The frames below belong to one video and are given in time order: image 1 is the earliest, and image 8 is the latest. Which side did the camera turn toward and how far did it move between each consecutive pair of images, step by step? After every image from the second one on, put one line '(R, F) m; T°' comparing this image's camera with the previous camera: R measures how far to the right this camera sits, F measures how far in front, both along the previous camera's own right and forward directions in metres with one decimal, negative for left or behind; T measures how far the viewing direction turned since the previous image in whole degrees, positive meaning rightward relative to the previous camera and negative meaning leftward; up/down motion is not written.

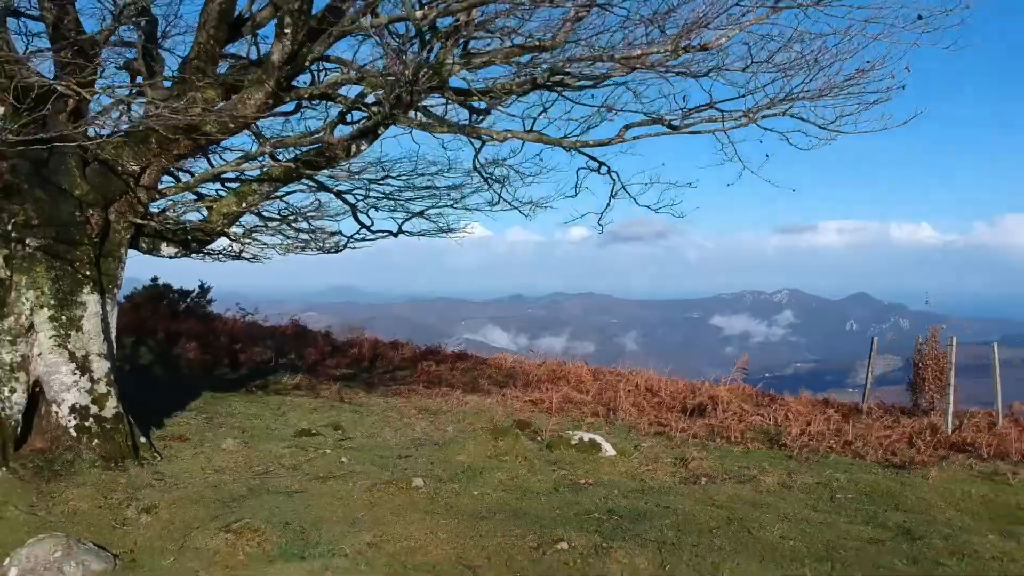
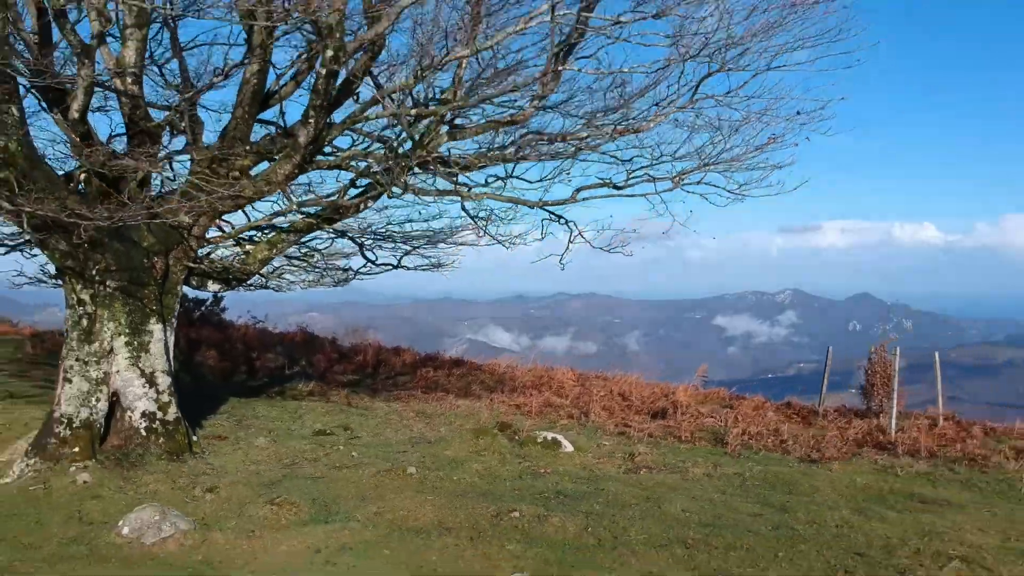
(+0.2, -0.9) m; 0°
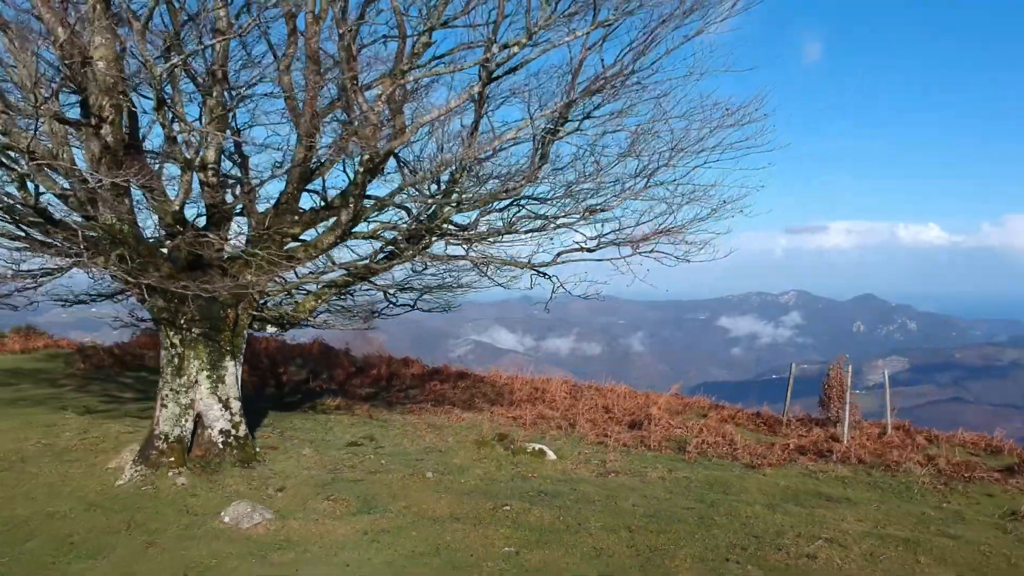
(+0.1, -1.2) m; 0°
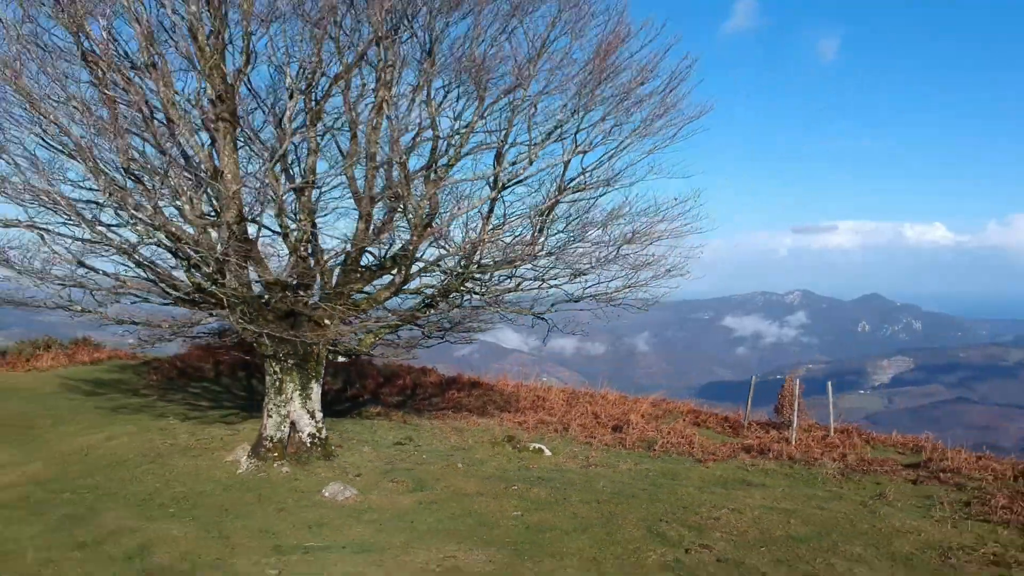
(0.0, -2.0) m; 0°
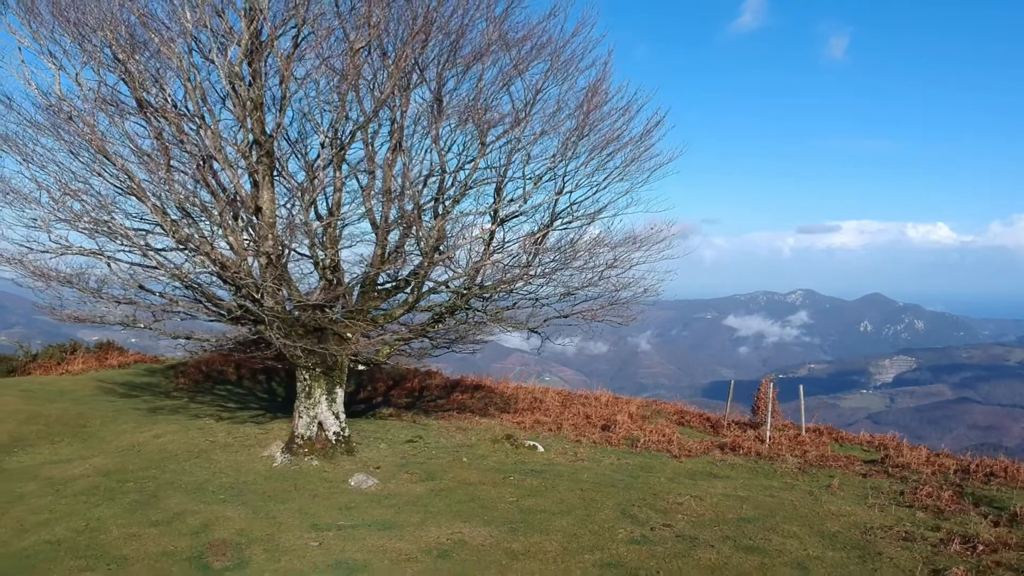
(+0.1, -1.1) m; 0°
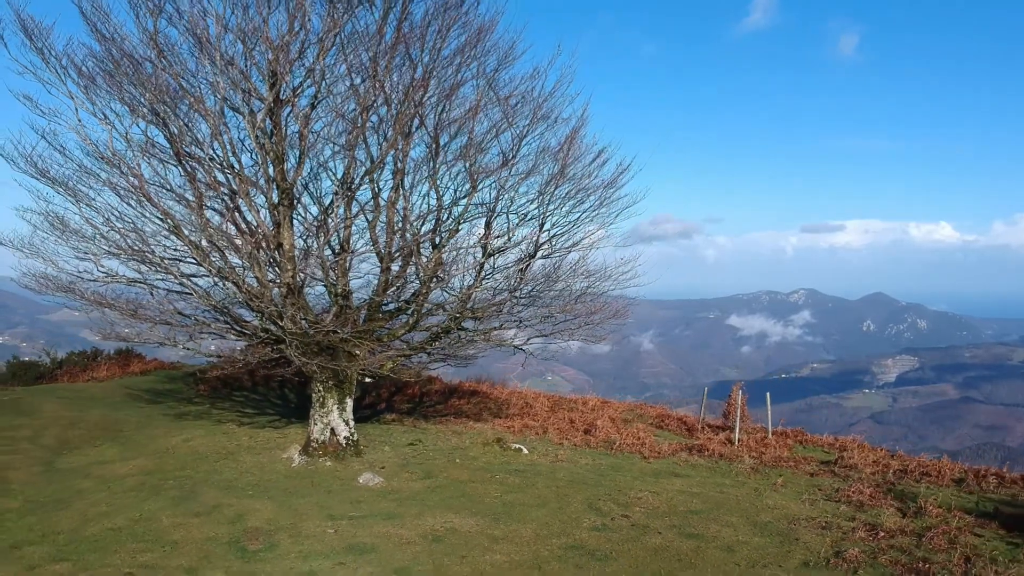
(+0.2, -1.2) m; 0°
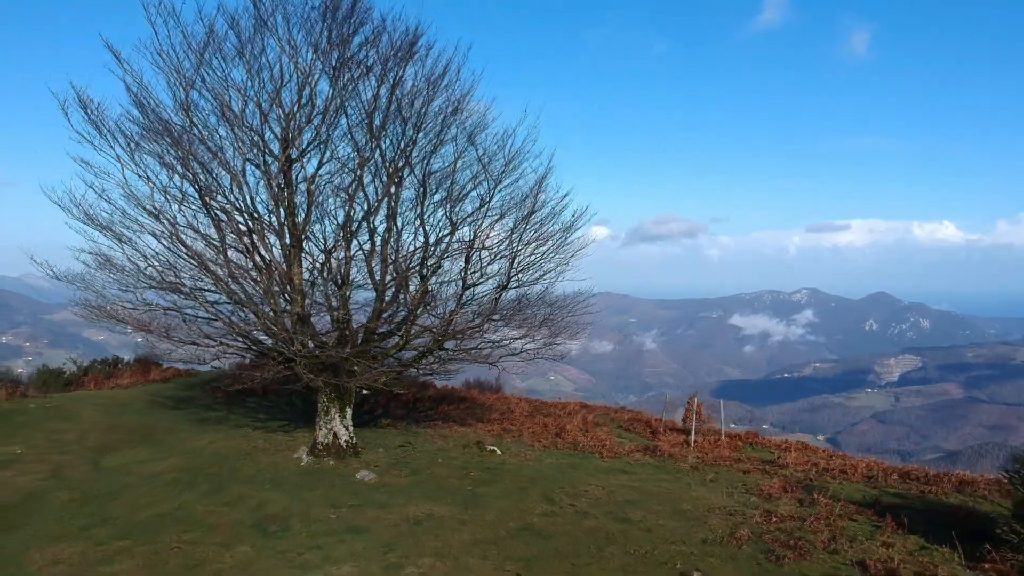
(+0.4, -1.8) m; 0°
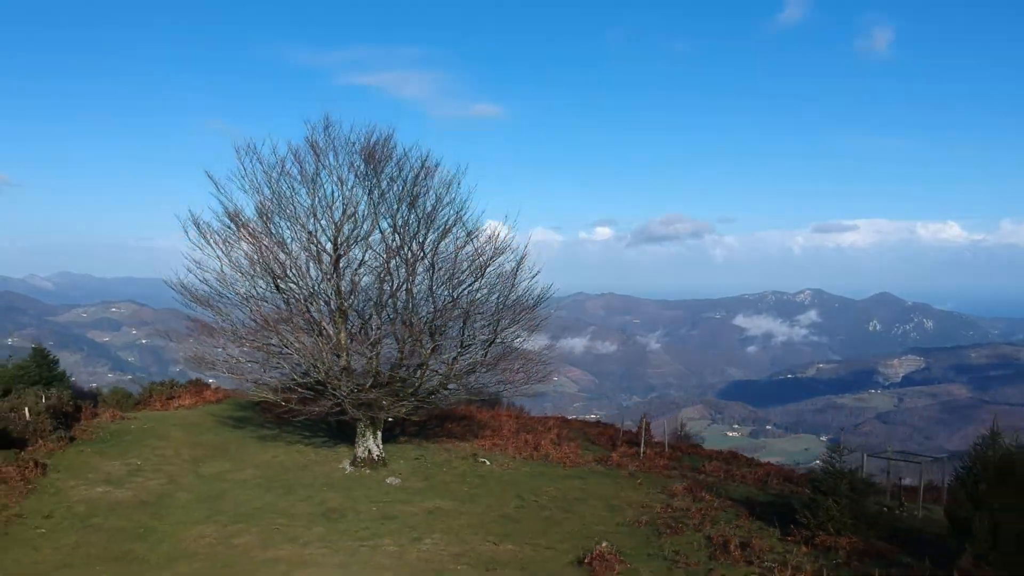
(+0.4, -4.3) m; 0°
